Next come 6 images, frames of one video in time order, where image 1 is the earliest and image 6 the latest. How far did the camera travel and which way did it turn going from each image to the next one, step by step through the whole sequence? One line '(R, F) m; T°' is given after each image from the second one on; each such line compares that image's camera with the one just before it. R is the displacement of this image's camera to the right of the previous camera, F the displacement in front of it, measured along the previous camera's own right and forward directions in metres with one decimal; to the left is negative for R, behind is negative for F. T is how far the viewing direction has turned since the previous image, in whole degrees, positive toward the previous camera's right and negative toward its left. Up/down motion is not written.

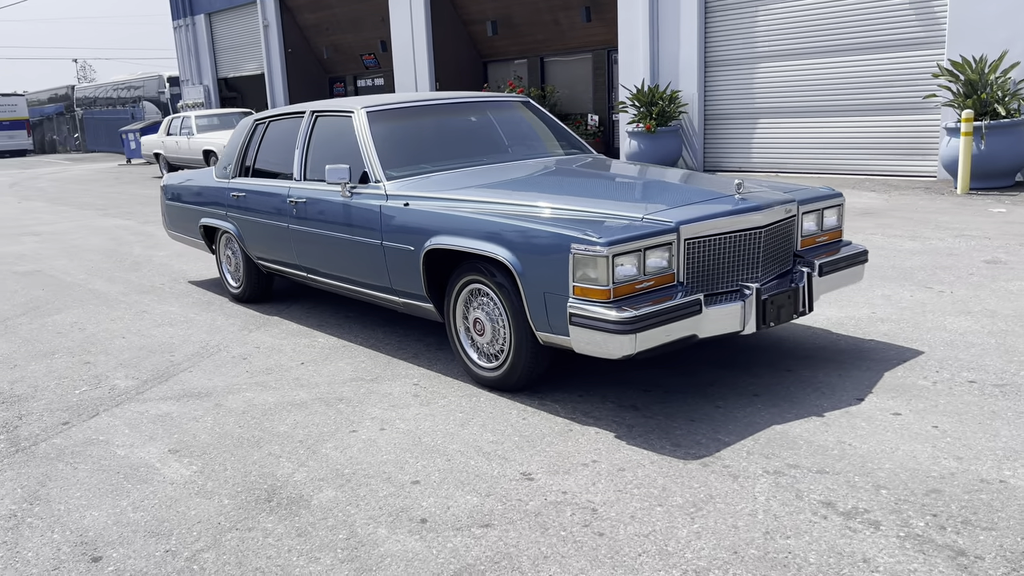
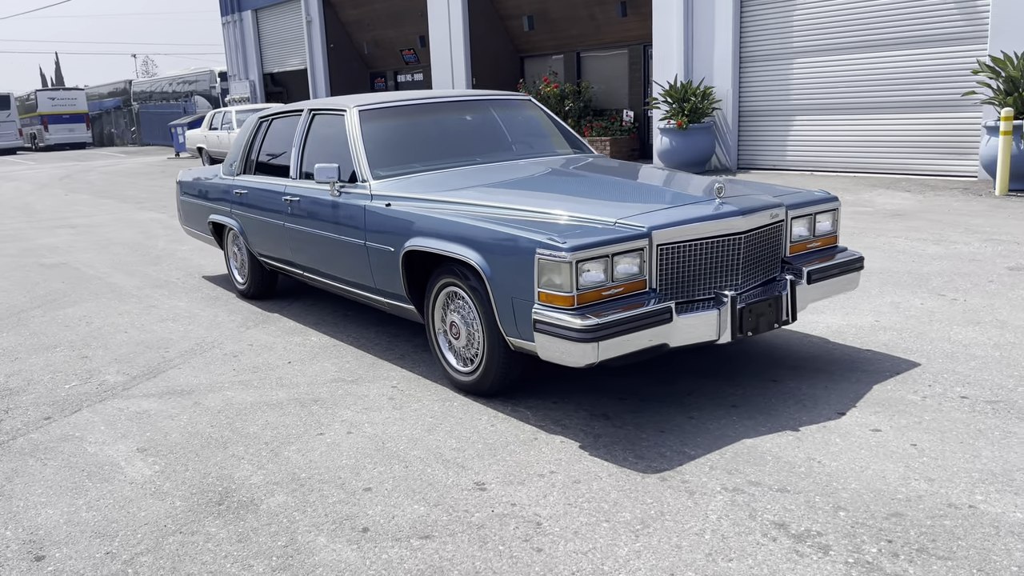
(+0.4, +0.1) m; -3°
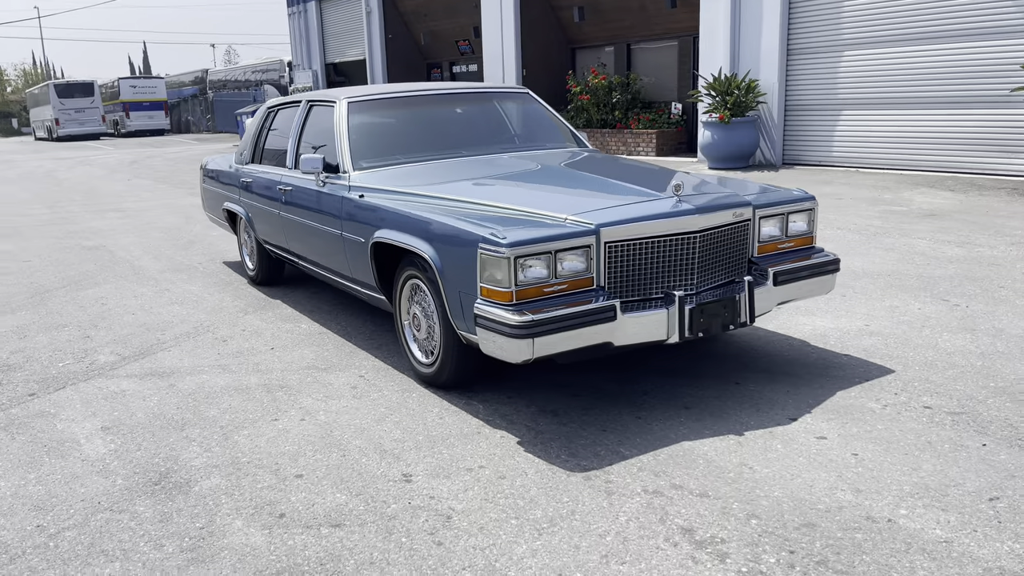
(+0.6, 0.0) m; -5°
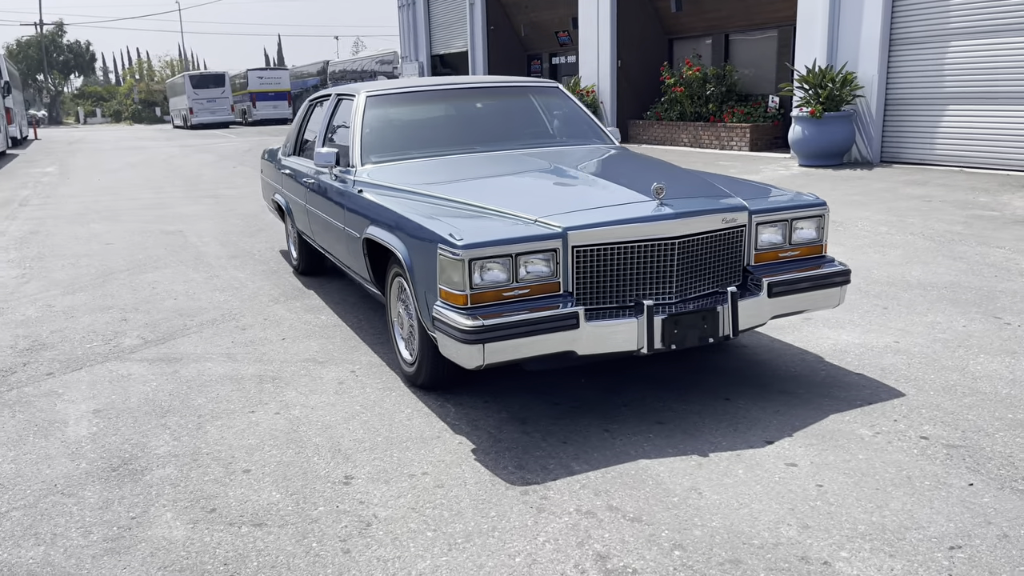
(+0.7, +0.2) m; -8°
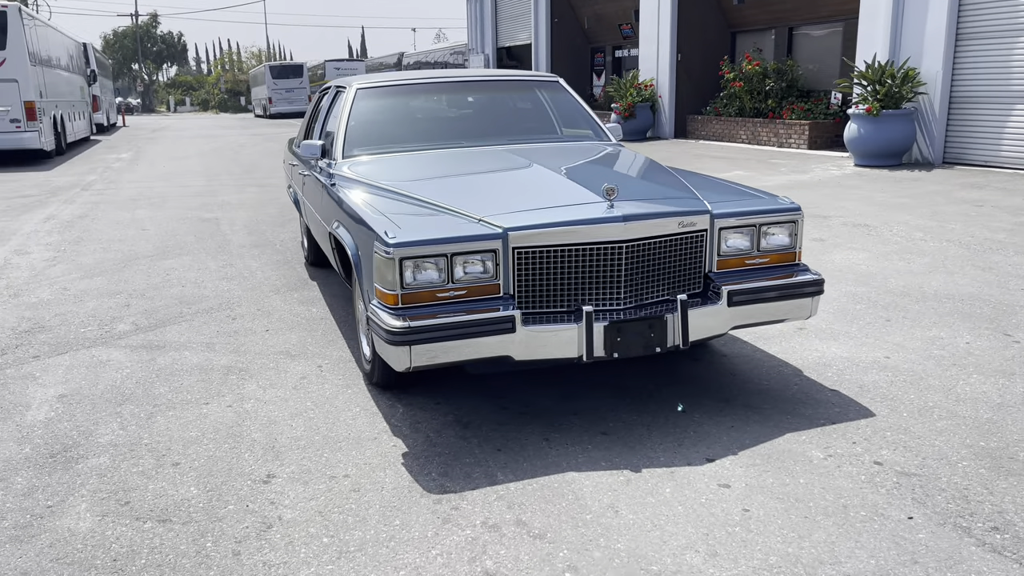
(+0.6, +0.2) m; -5°
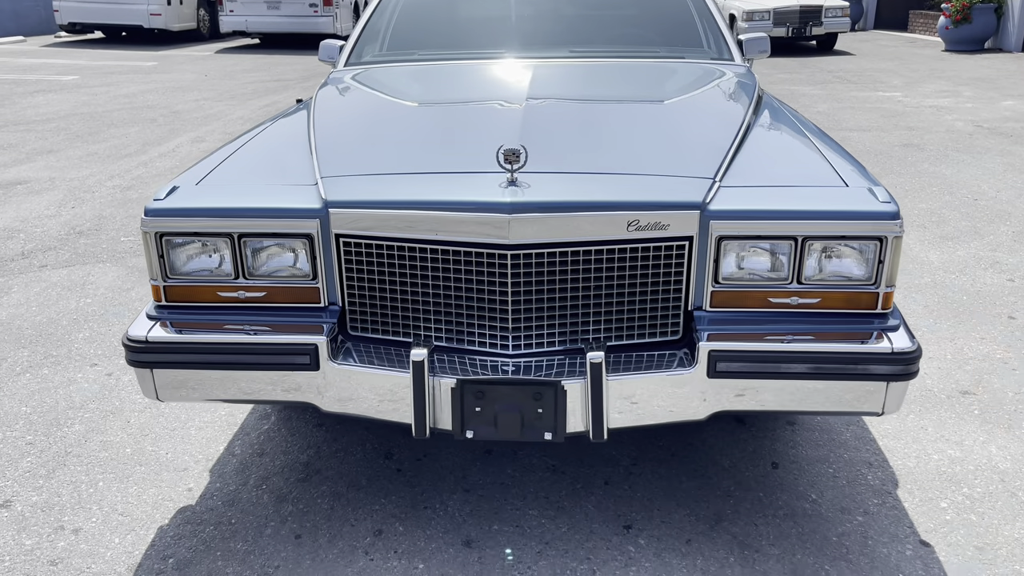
(+1.3, +1.7) m; -21°
